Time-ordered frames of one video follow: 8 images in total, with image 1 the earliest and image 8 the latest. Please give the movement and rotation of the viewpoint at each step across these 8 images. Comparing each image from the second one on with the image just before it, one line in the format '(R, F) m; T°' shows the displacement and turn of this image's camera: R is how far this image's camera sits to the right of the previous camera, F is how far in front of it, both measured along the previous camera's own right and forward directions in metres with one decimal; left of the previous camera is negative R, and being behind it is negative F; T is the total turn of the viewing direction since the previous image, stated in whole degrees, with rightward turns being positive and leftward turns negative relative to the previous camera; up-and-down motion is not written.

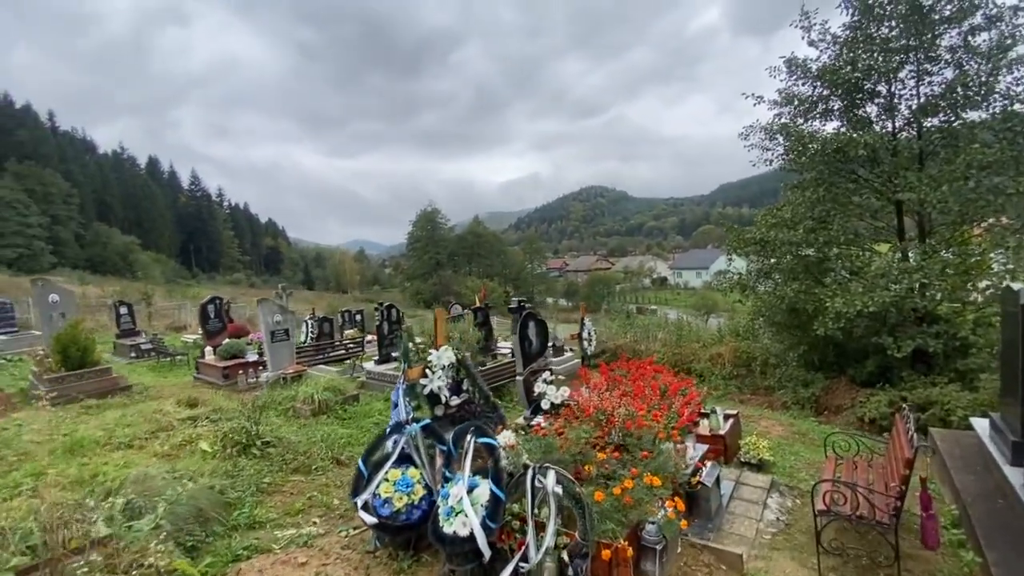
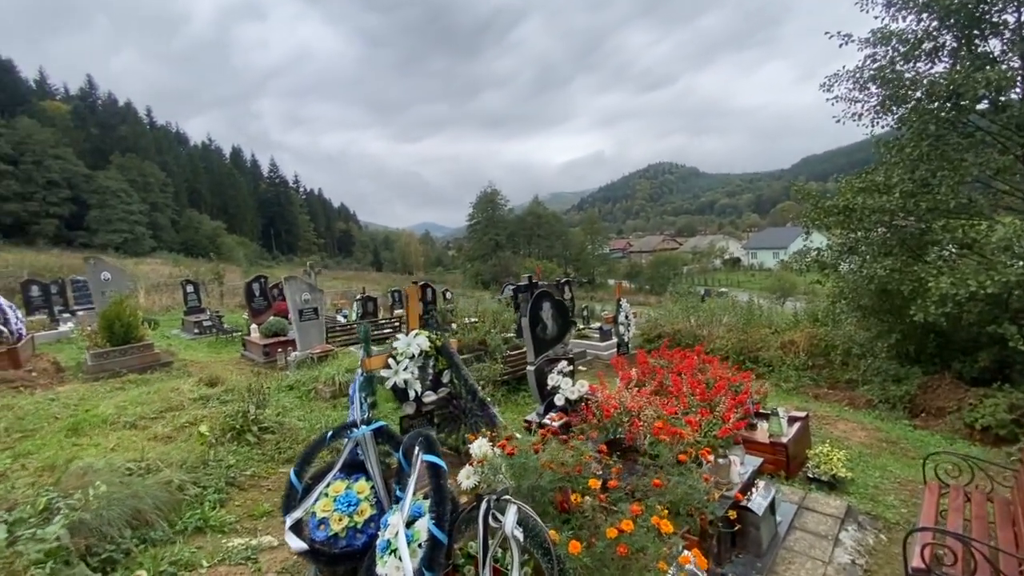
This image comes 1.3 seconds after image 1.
(+0.5, +0.8) m; -7°
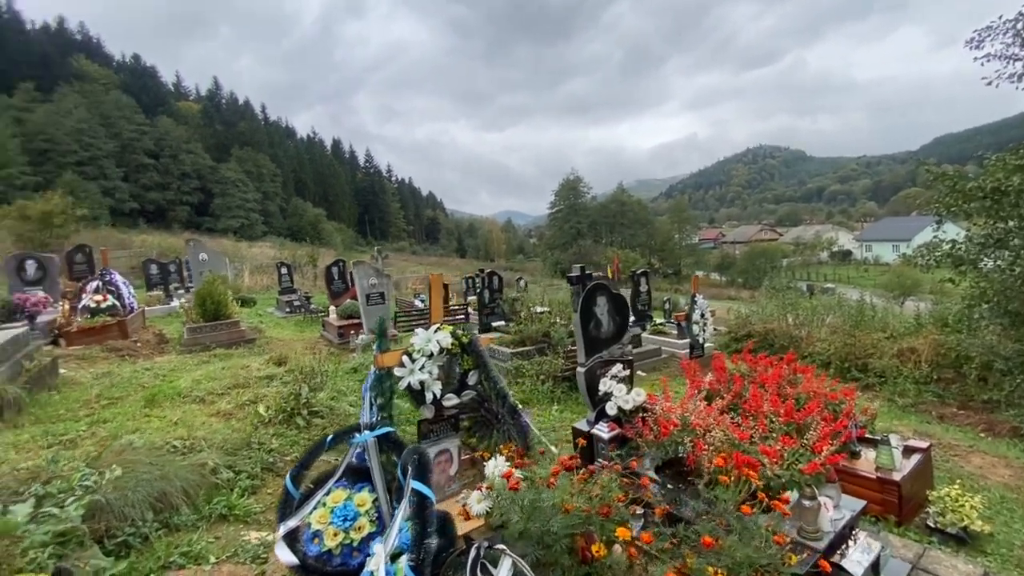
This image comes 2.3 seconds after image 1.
(+0.3, +0.5) m; -10°
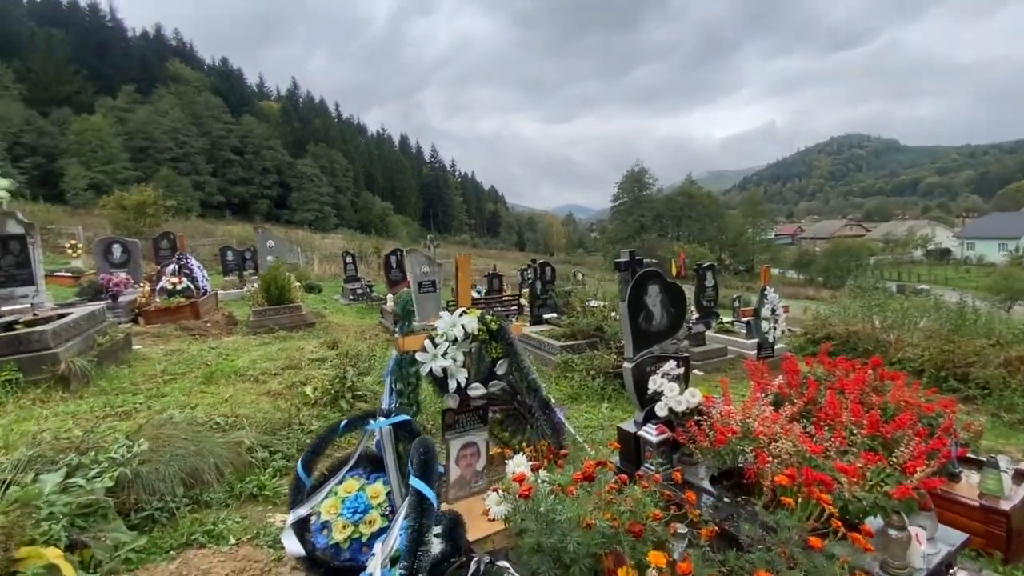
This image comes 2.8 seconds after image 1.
(+0.1, +0.3) m; -7°
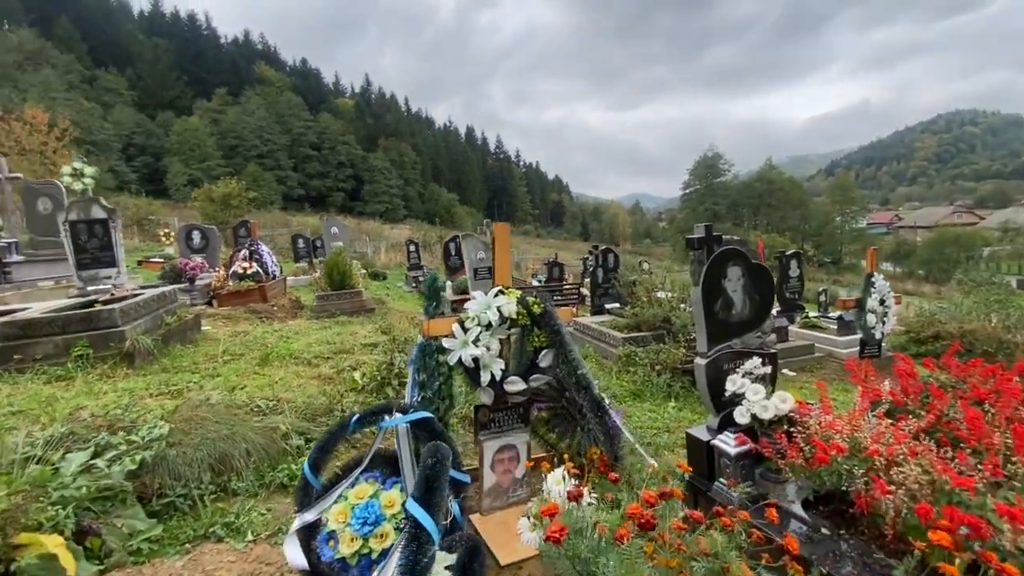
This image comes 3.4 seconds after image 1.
(+0.1, +0.4) m; -8°
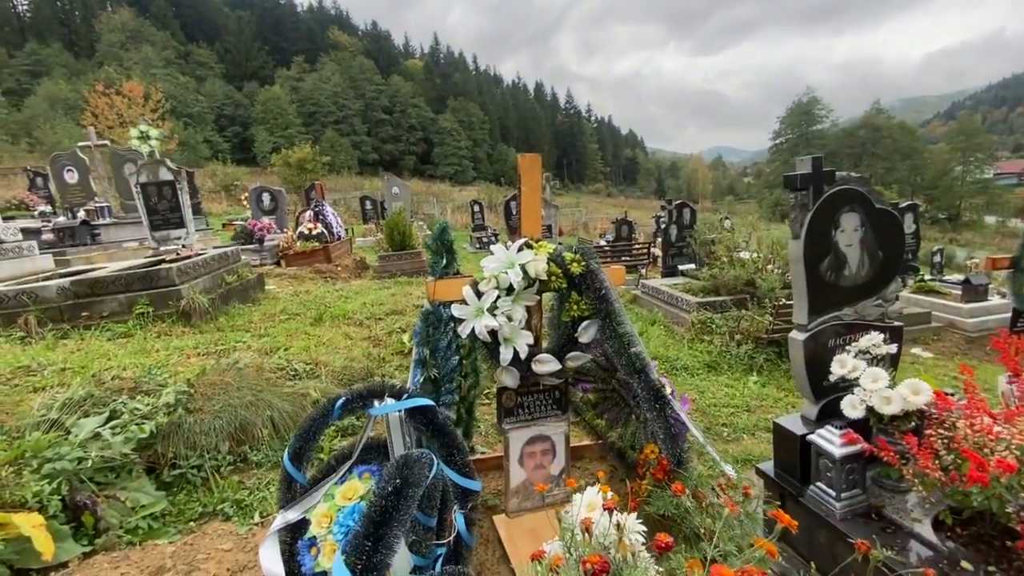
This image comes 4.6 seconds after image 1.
(+0.1, +0.5) m; -8°
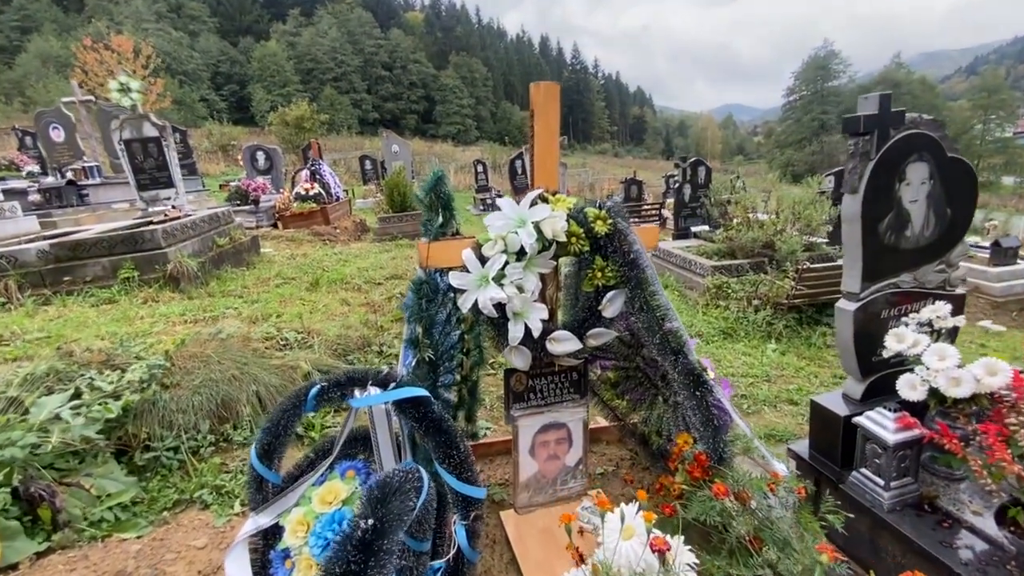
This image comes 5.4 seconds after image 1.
(0.0, +0.3) m; 0°
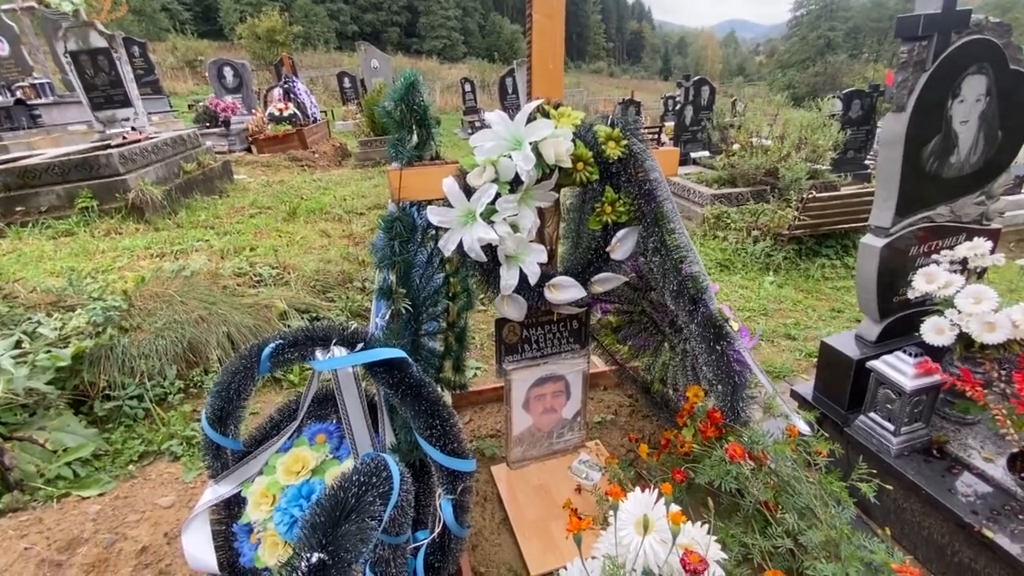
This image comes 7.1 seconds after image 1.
(0.0, +0.2) m; +1°
